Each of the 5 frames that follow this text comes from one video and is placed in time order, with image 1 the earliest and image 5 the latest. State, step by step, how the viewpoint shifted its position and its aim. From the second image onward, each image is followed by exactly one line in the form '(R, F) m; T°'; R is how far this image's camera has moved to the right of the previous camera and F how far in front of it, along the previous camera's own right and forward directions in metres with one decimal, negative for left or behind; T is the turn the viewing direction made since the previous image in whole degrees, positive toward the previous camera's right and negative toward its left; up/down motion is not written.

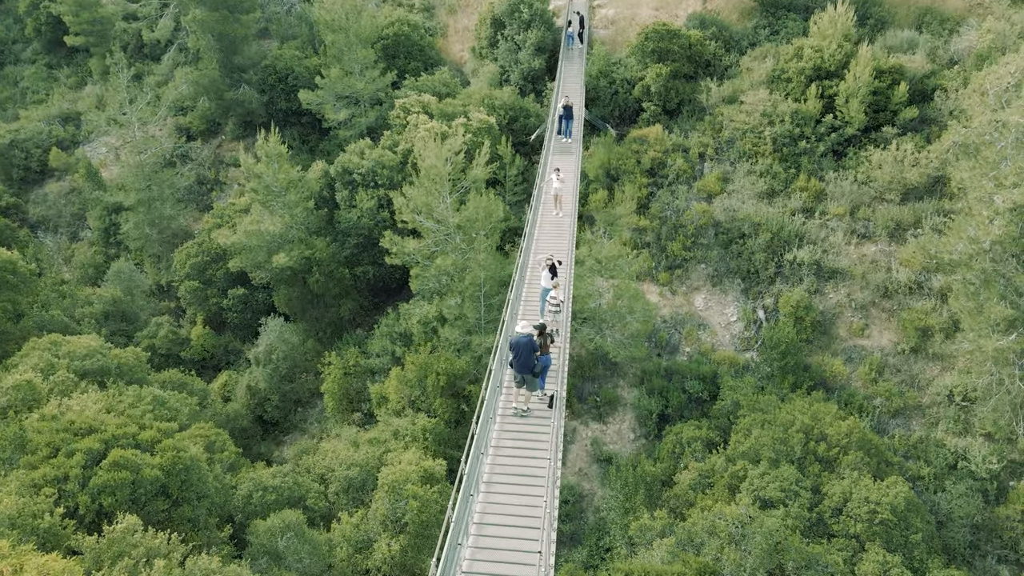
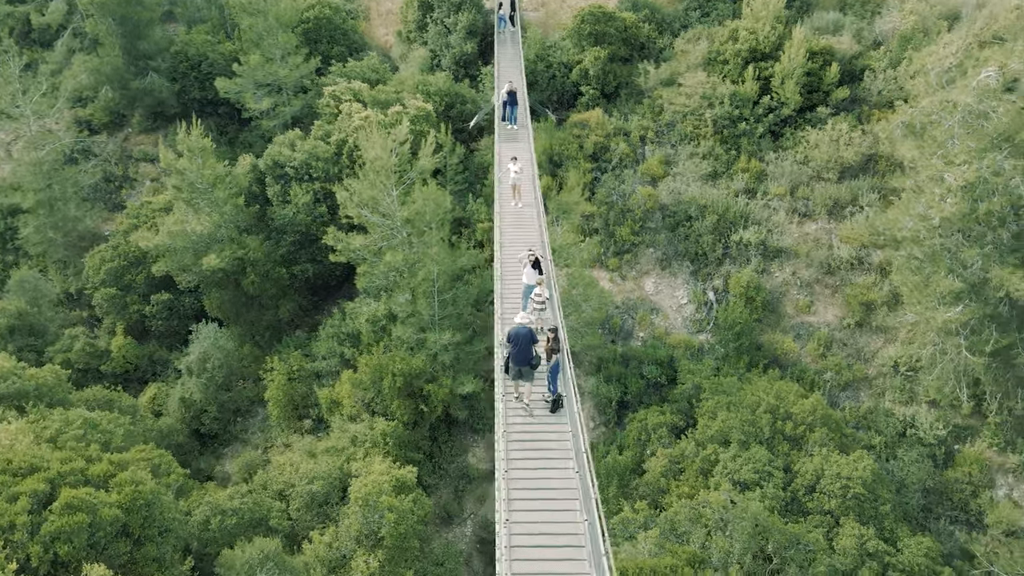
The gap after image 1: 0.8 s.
(-0.9, +0.6) m; +7°
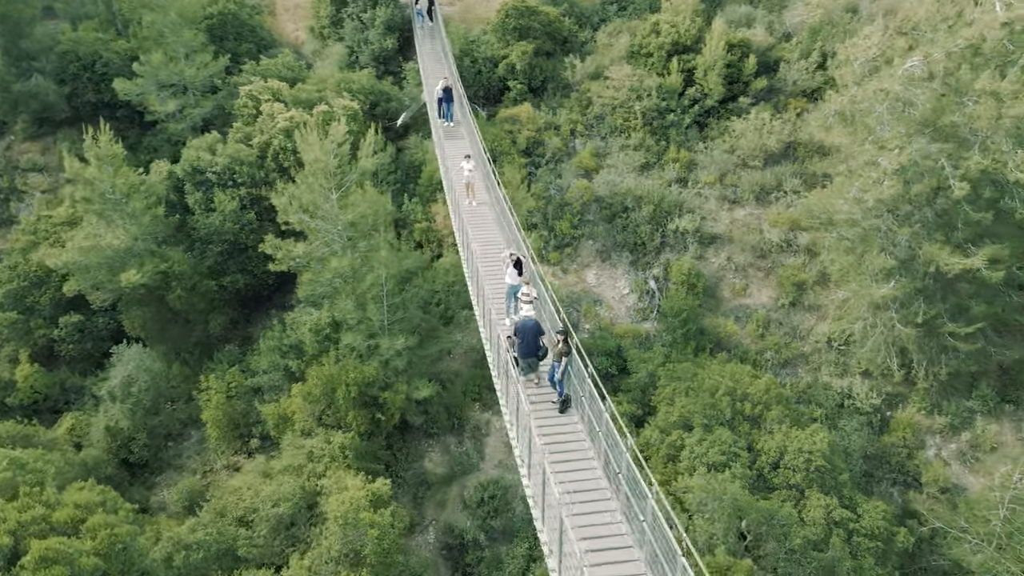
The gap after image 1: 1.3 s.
(-1.2, +0.3) m; +8°
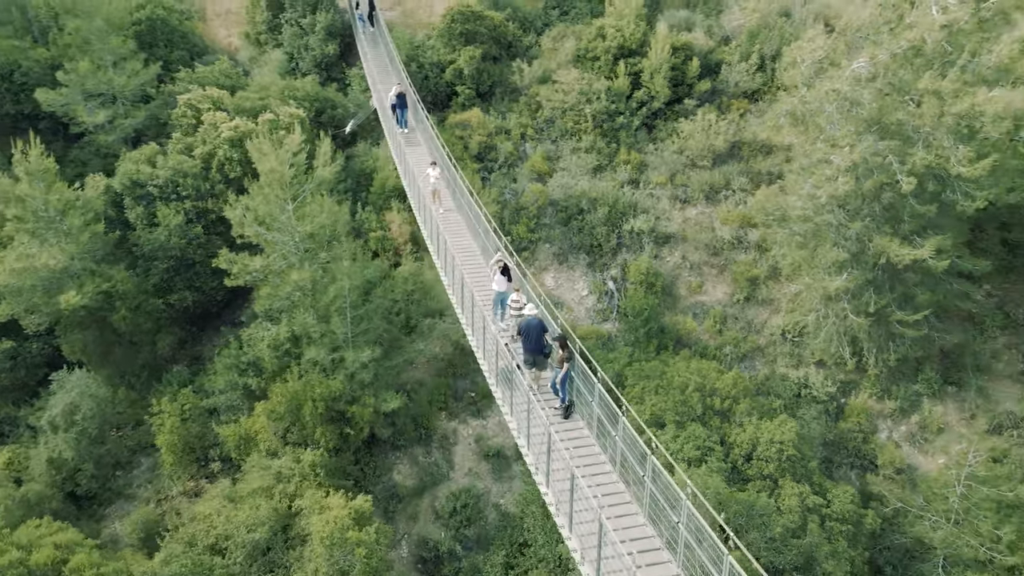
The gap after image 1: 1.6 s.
(-0.8, +0.1) m; +5°
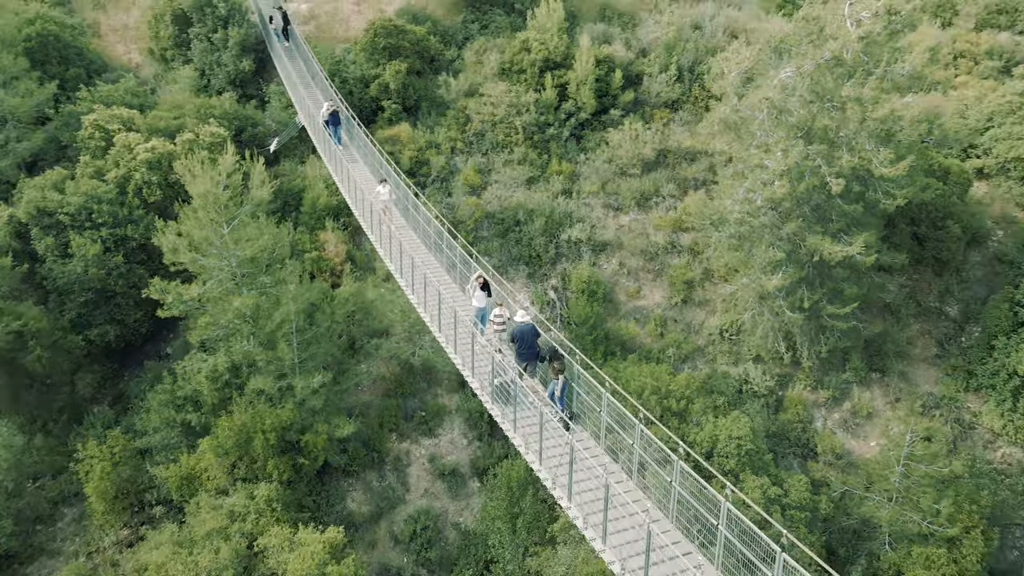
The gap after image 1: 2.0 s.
(-1.0, +0.2) m; +8°
